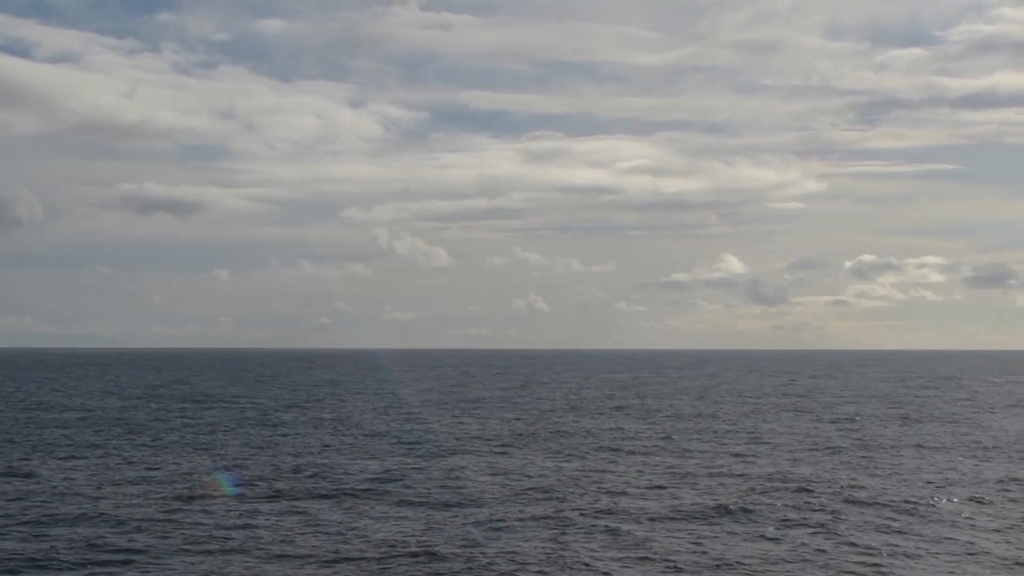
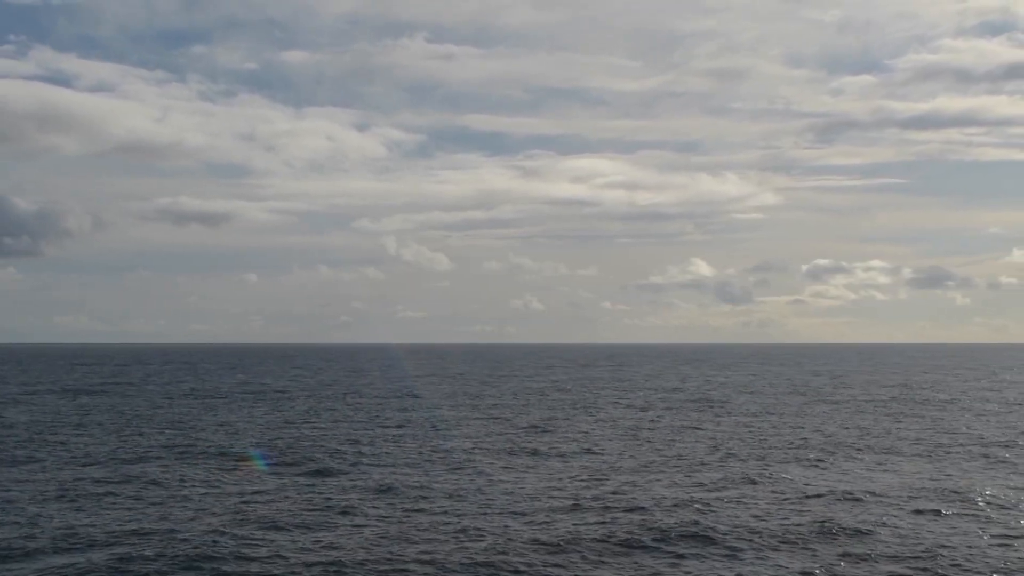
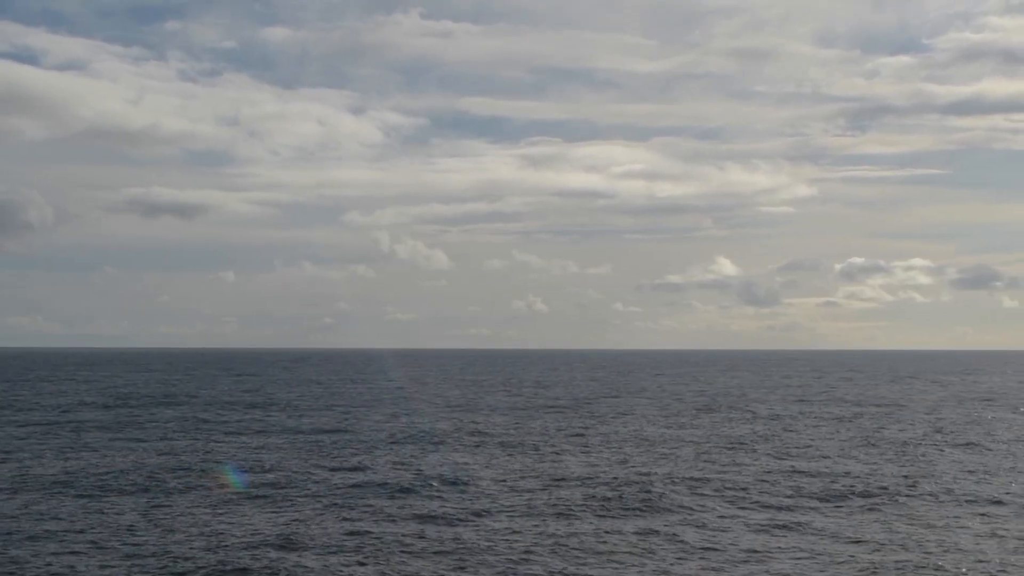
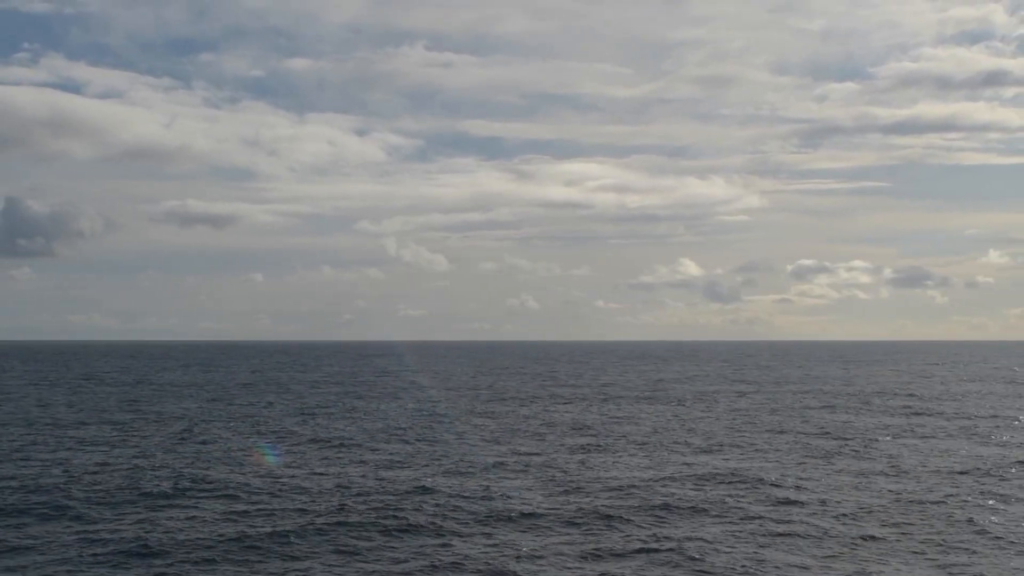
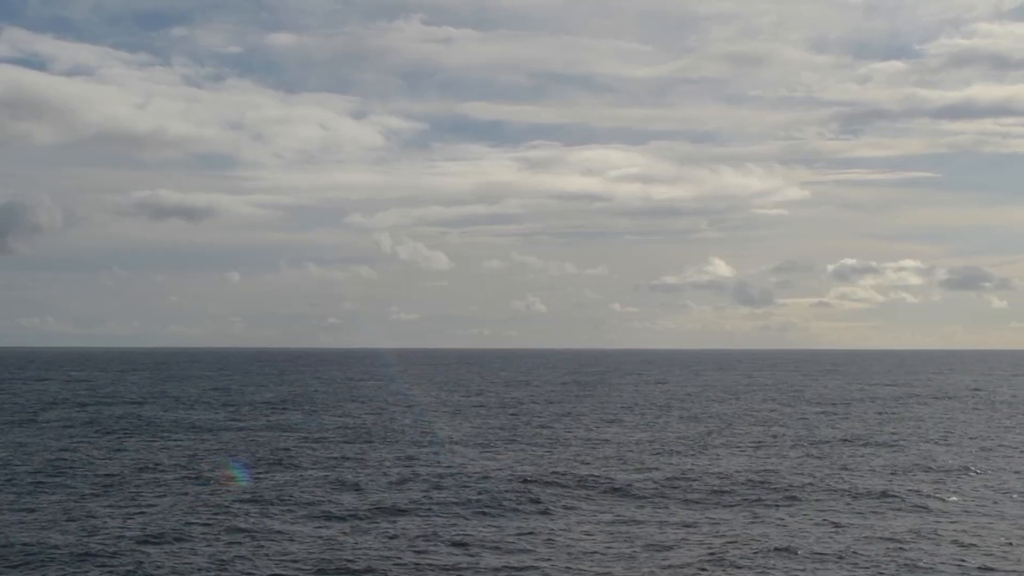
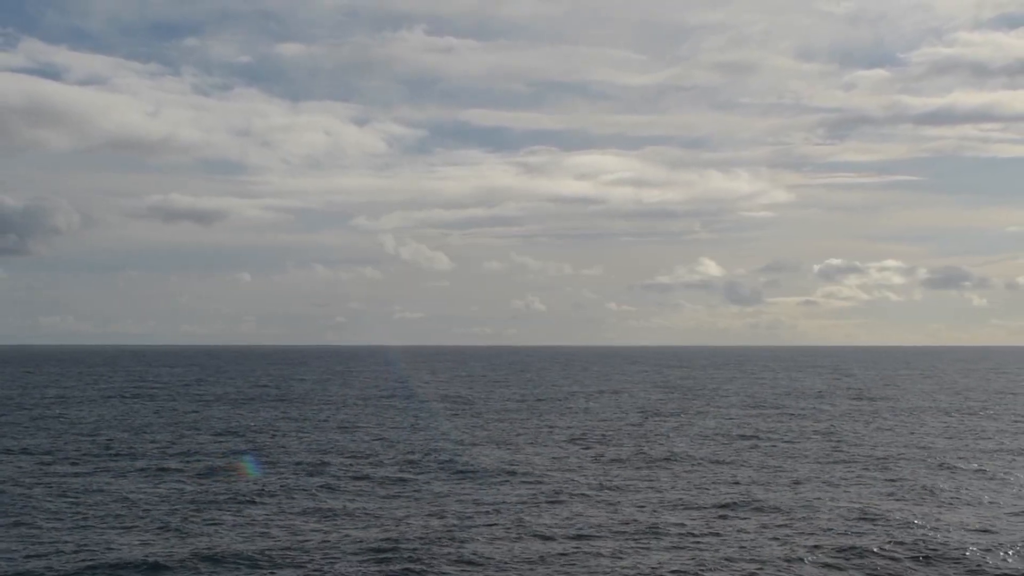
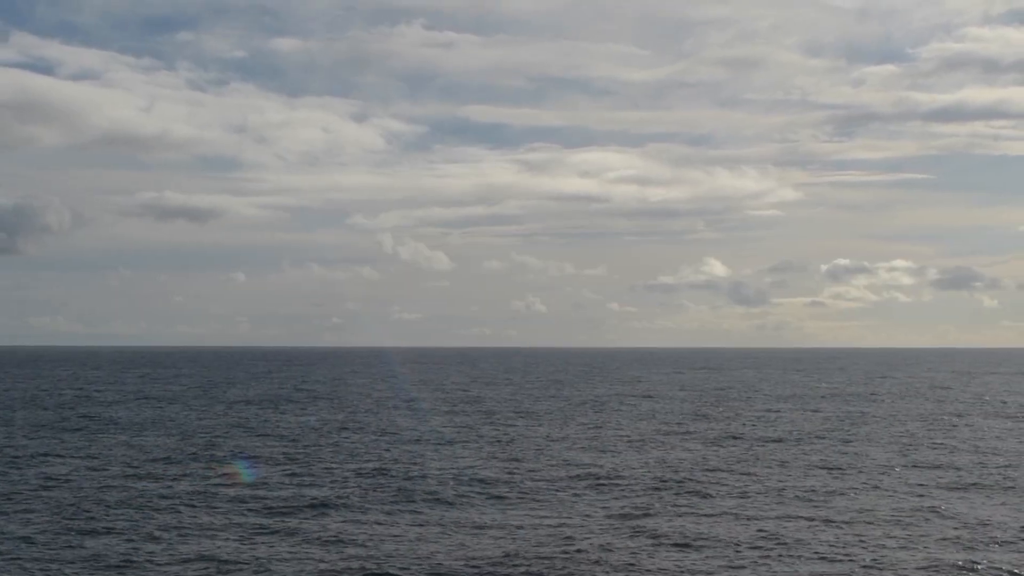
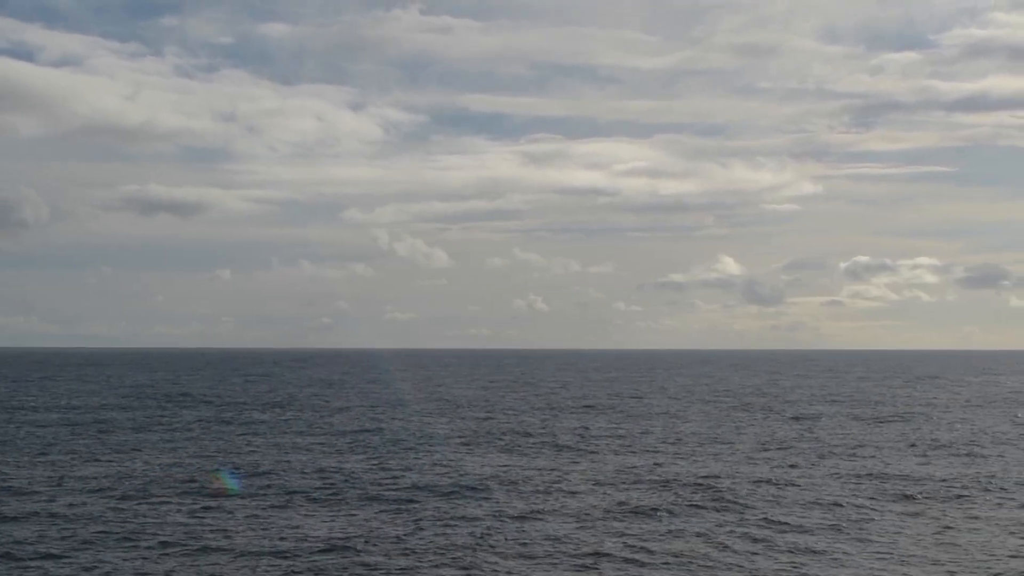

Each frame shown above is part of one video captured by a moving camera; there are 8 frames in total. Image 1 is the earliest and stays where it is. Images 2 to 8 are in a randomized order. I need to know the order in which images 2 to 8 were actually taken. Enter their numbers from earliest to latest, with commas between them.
8, 3, 5, 7, 6, 2, 4
